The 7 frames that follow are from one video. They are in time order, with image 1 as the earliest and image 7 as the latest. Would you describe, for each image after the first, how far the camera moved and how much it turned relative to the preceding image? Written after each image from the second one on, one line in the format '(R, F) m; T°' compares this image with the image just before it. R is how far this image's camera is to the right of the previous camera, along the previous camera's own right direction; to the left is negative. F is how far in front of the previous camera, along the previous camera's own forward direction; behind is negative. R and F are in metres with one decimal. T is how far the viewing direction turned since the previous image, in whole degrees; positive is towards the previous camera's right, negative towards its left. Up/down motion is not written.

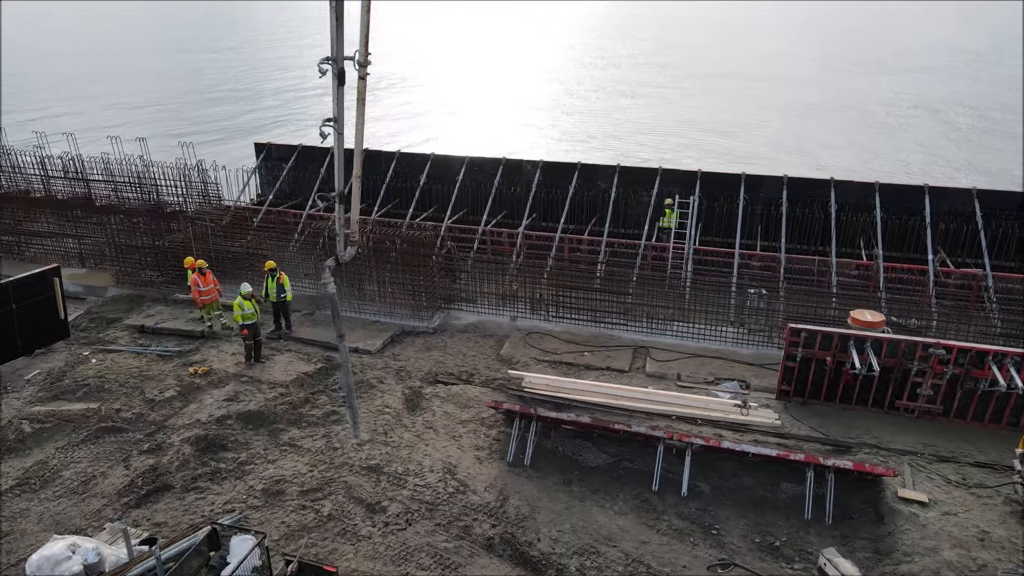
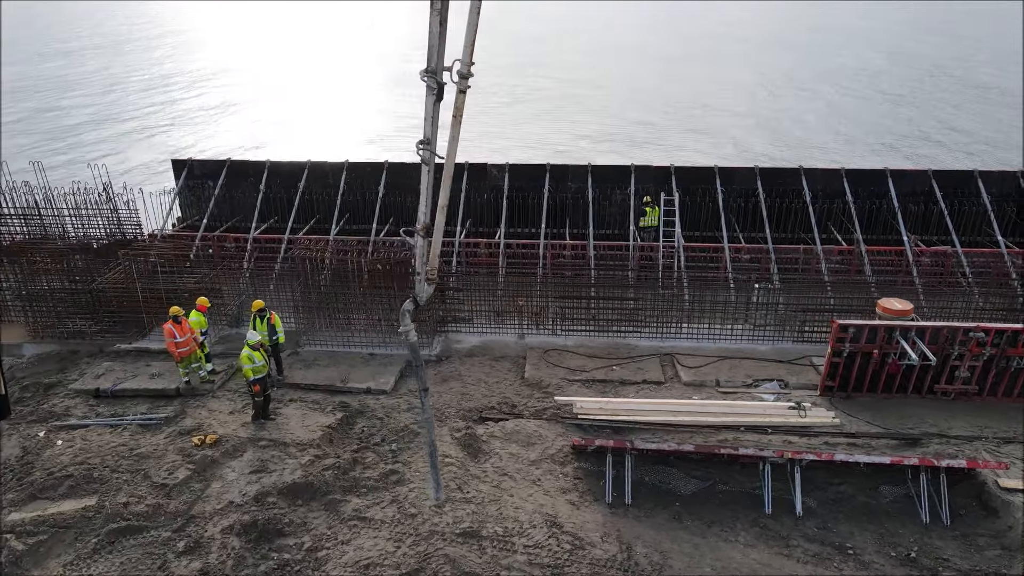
(-2.1, +1.0) m; +11°
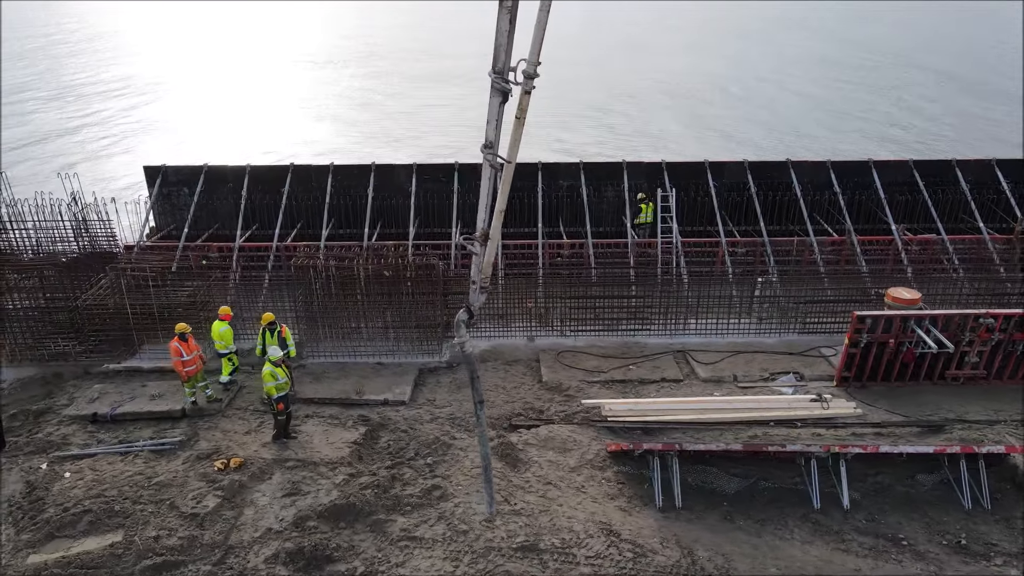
(-0.9, +0.2) m; +4°
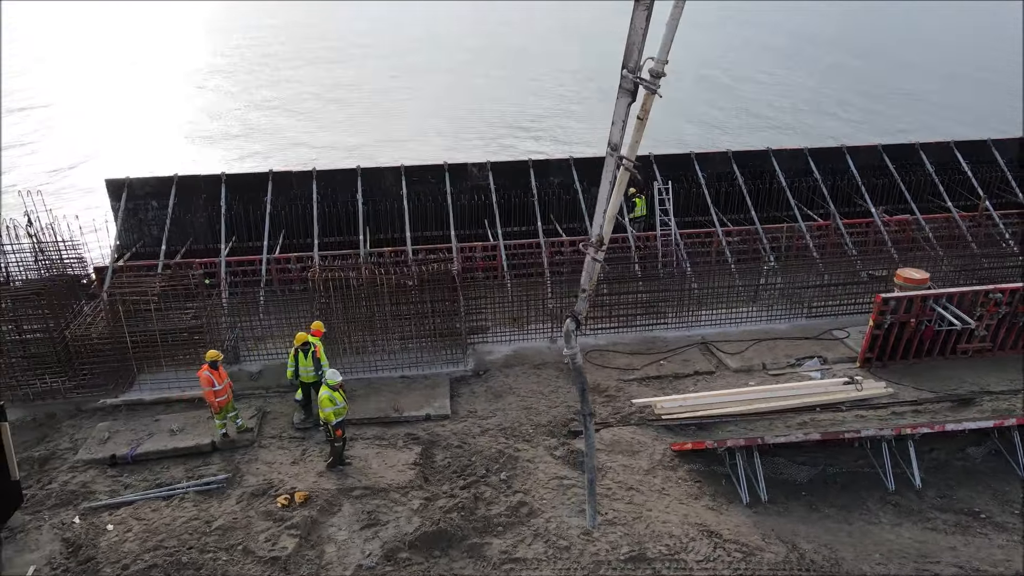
(-1.5, +0.3) m; +7°
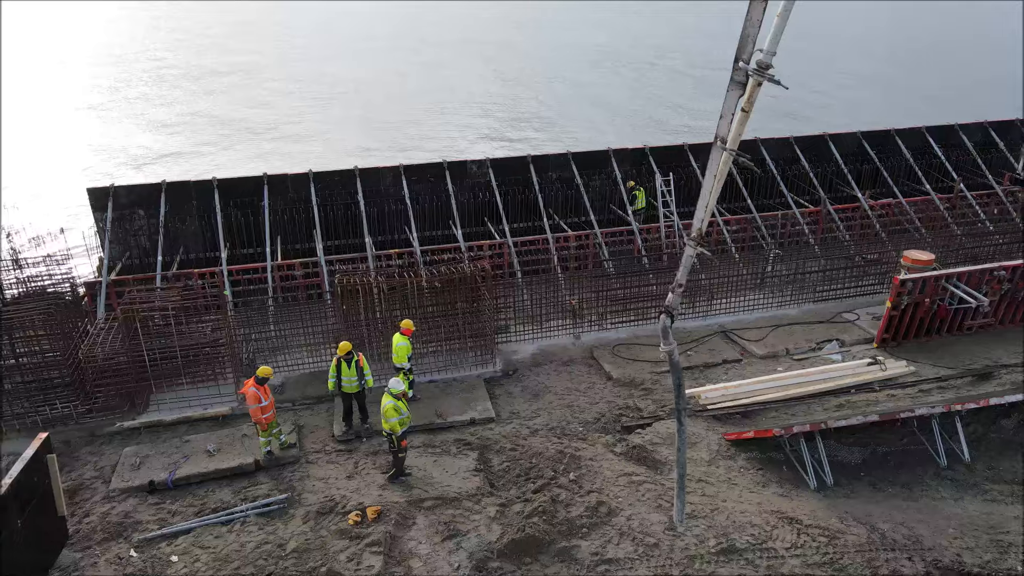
(-1.2, +0.2) m; +5°
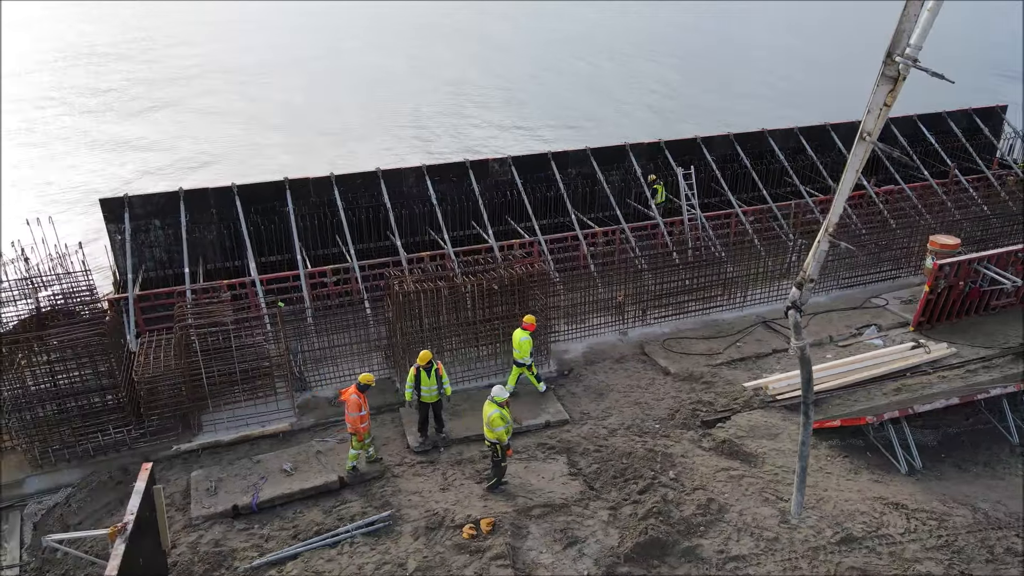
(-1.4, +0.2) m; +5°
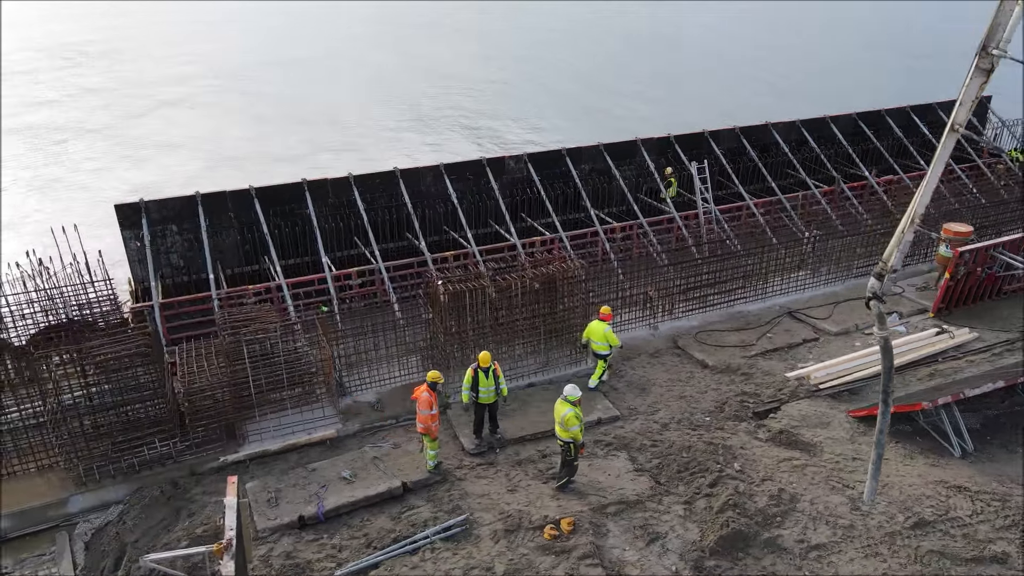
(-1.0, +0.1) m; +3°
